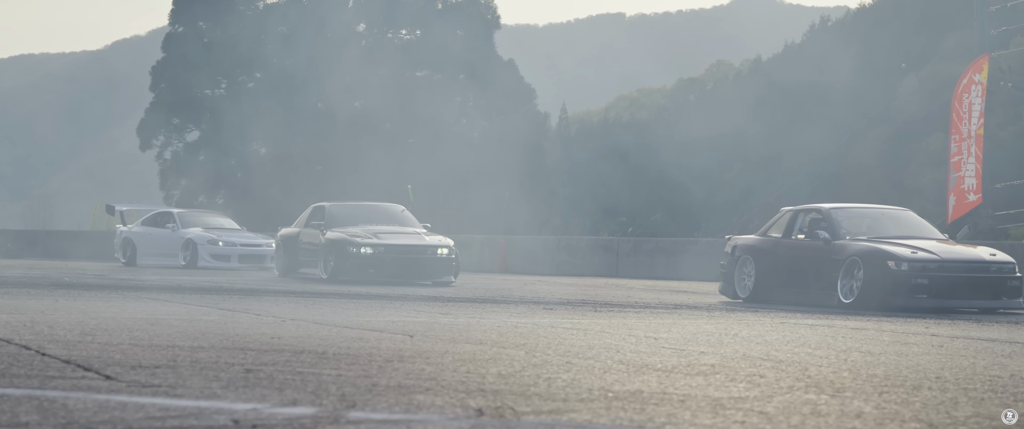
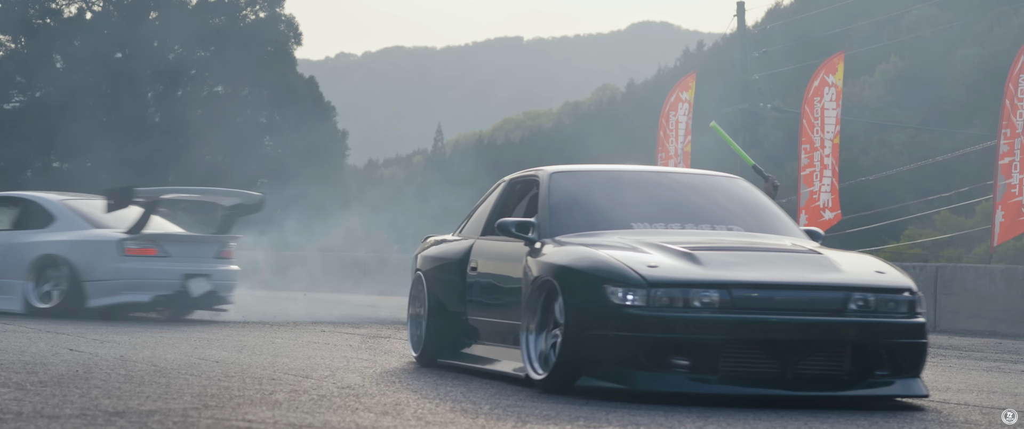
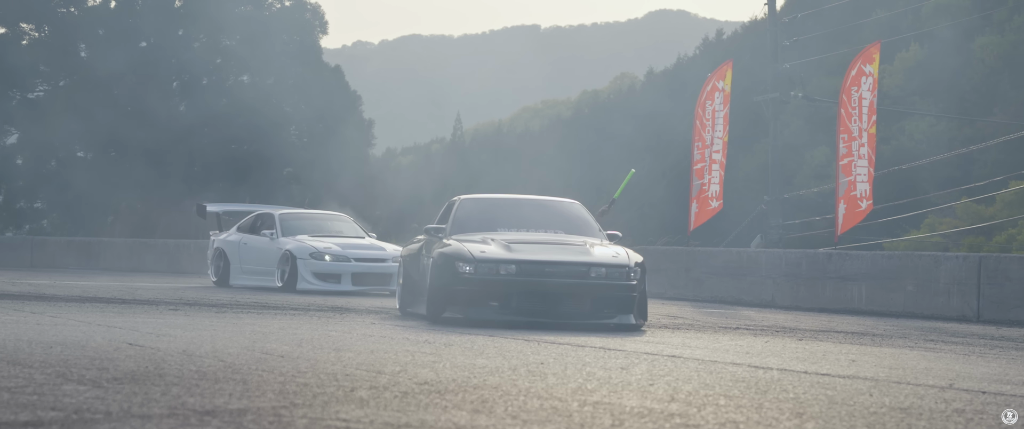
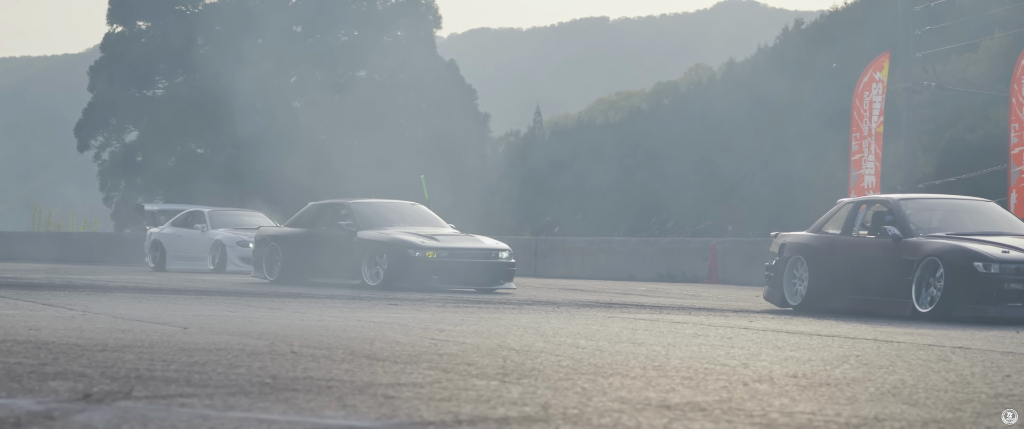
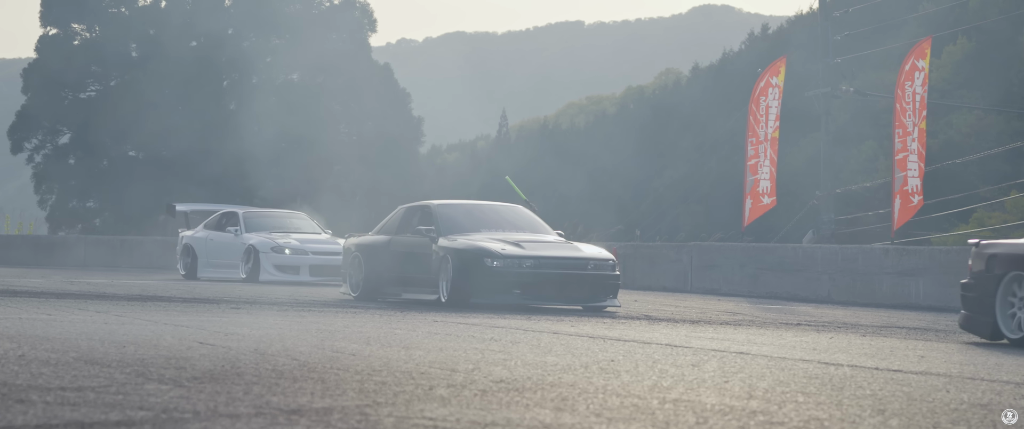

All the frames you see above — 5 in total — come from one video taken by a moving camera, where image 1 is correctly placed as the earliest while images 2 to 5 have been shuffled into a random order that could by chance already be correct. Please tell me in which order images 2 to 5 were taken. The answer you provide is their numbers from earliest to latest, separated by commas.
4, 5, 3, 2
